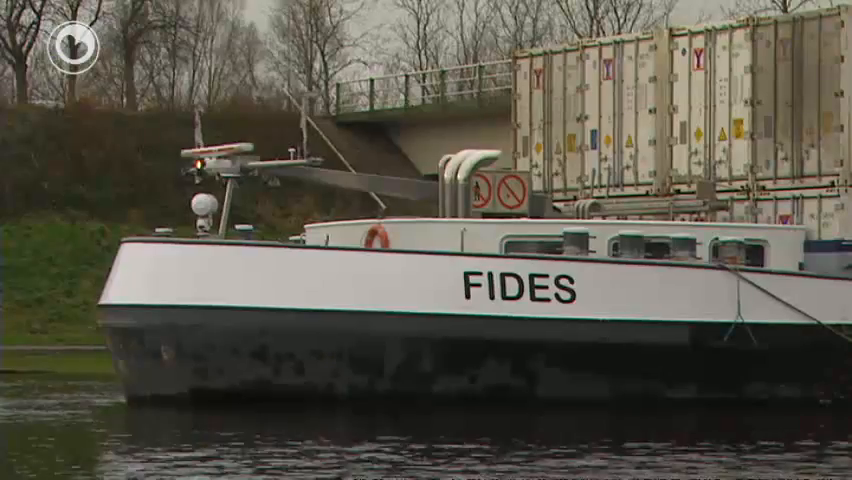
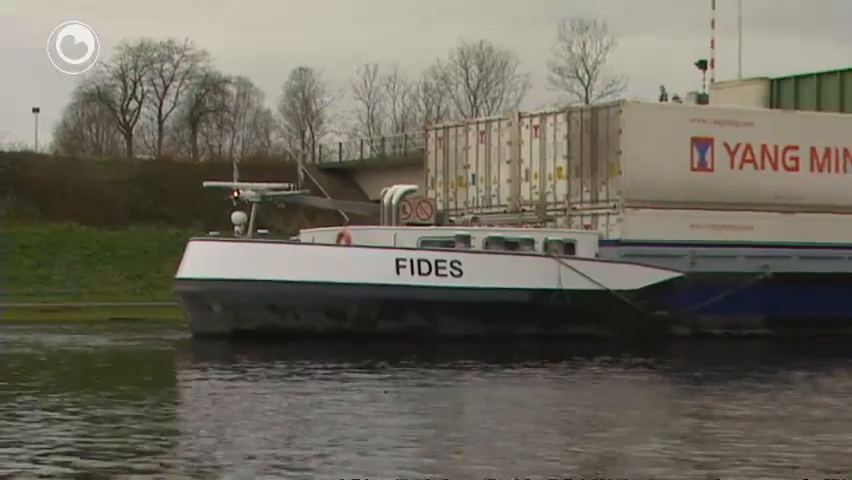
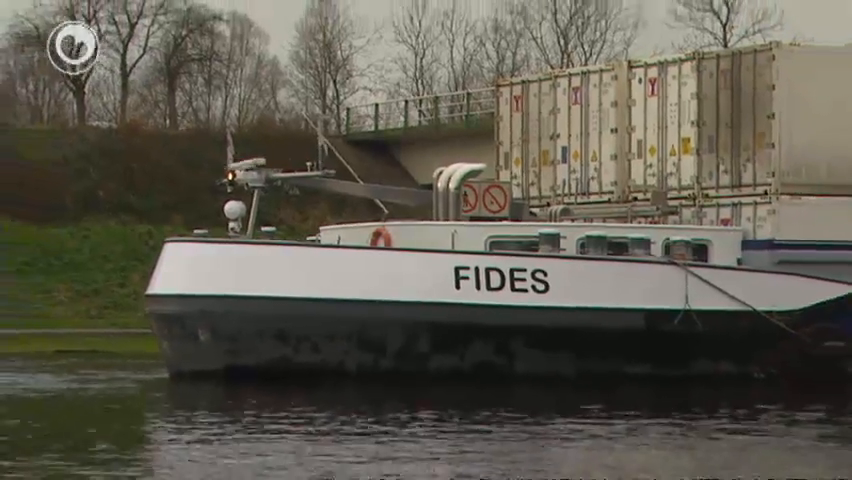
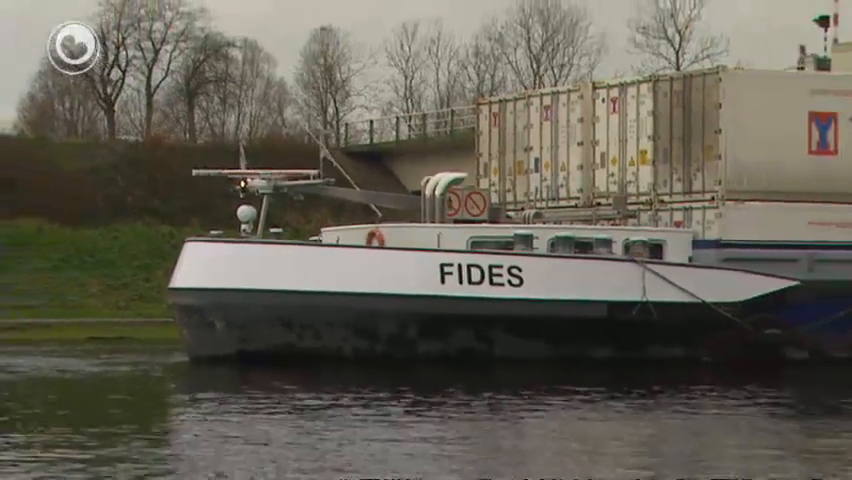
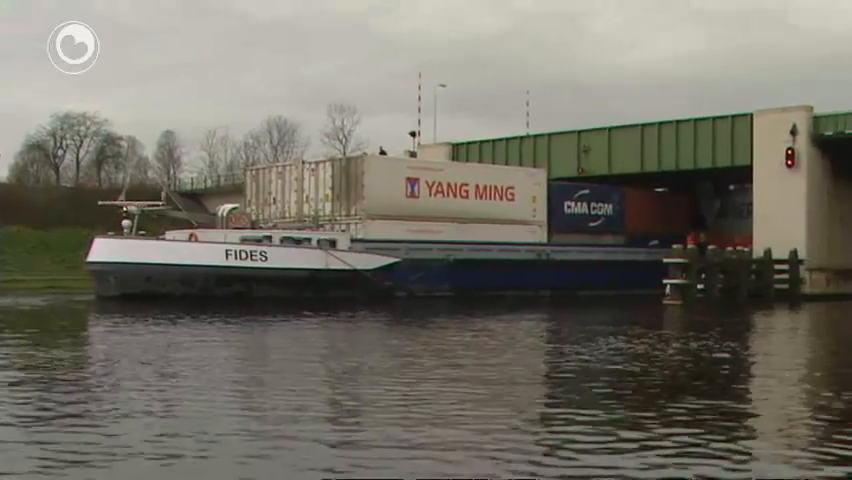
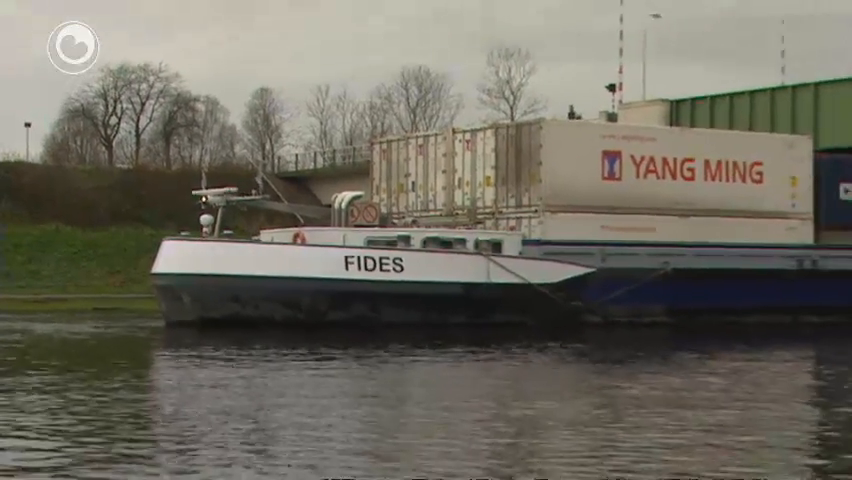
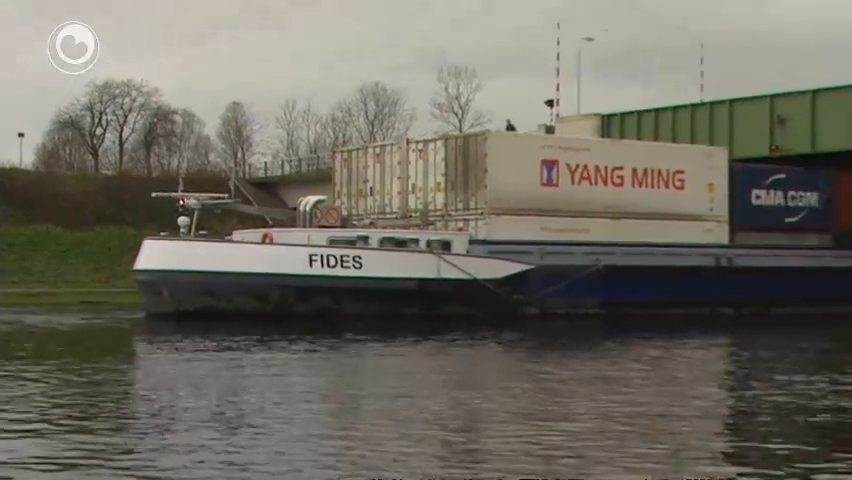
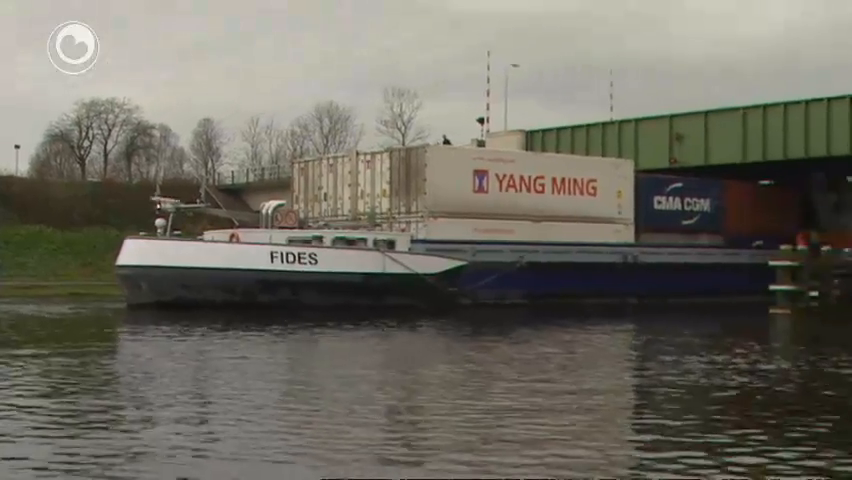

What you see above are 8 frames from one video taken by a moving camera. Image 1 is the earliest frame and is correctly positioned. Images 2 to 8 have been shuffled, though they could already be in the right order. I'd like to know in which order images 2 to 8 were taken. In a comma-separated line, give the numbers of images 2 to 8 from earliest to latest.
3, 4, 2, 6, 7, 8, 5
